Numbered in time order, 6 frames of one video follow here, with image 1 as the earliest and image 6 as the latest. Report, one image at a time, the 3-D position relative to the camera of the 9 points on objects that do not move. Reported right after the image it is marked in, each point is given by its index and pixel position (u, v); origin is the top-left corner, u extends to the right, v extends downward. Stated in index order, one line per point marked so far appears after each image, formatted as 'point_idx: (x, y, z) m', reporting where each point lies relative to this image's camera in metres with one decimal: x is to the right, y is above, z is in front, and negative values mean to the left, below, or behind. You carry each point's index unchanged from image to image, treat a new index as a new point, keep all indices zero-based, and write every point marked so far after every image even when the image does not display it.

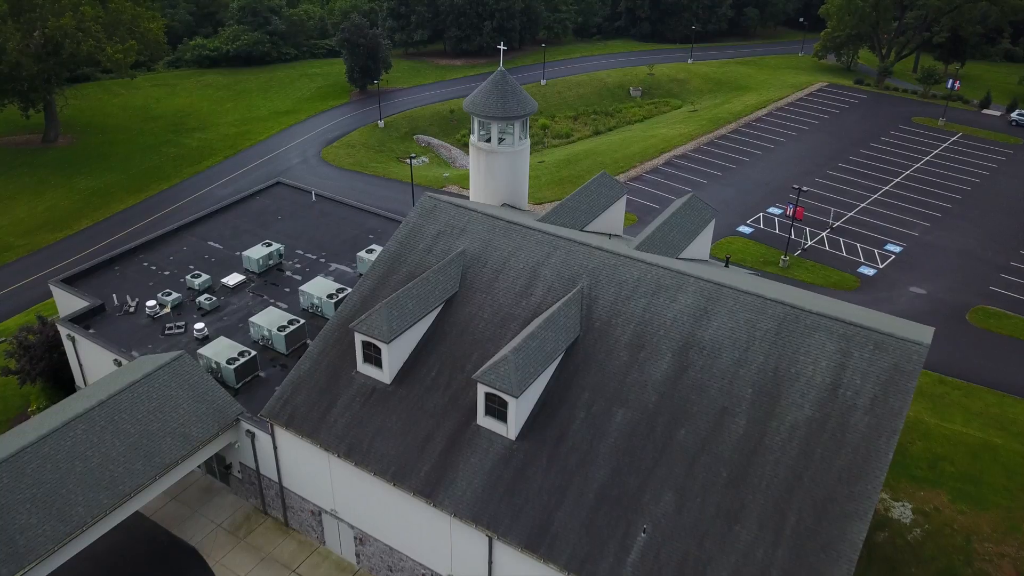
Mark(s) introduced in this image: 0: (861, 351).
0: (+9.4, -1.7, +19.8) m
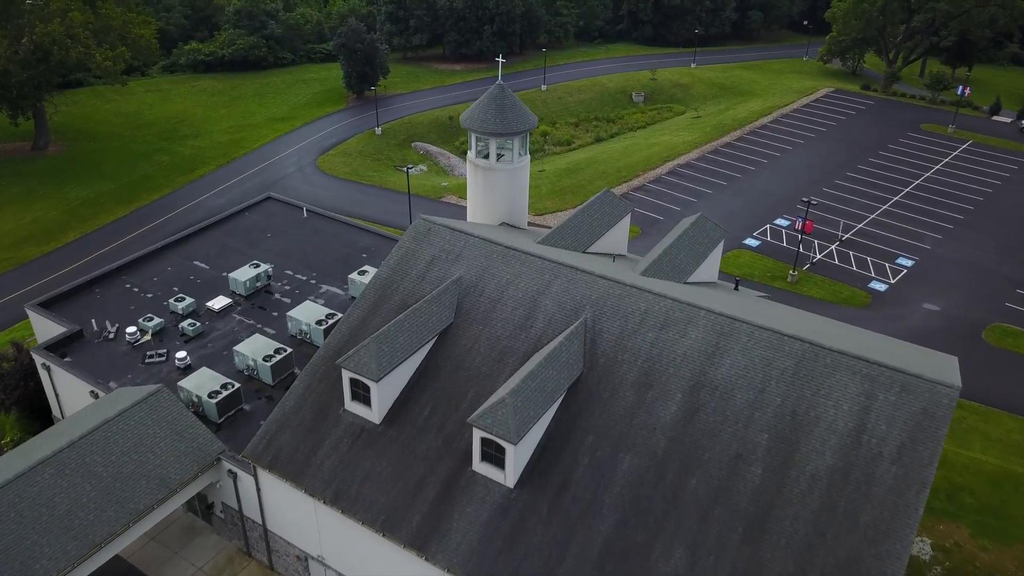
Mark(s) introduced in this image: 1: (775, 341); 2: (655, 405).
0: (+9.4, -2.6, +18.3) m
1: (+7.1, -1.4, +19.6) m
2: (+3.9, -3.2, +19.7) m
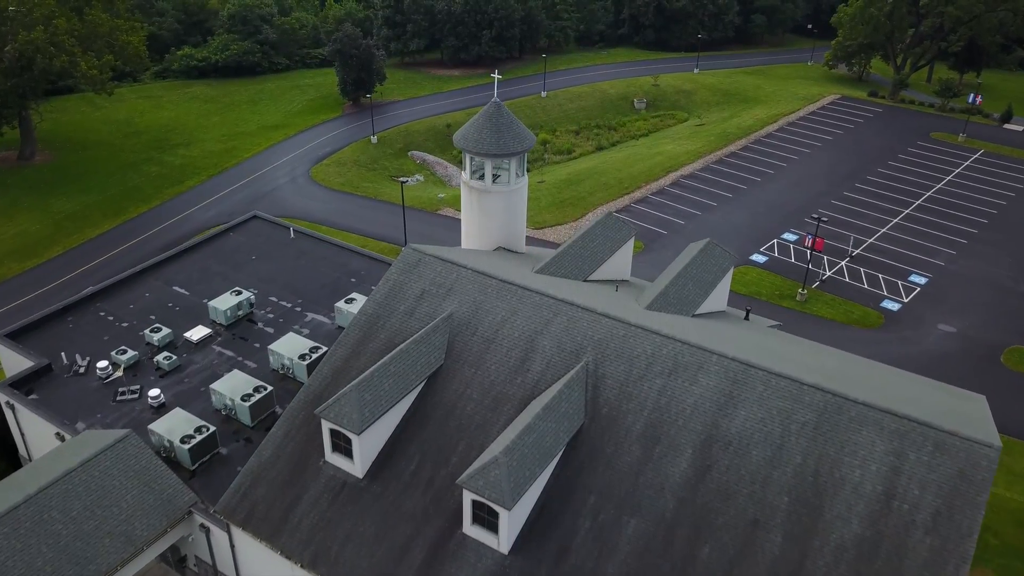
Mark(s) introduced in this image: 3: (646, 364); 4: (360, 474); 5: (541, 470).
0: (+9.2, -3.8, +16.6) m
1: (+6.9, -2.5, +17.9) m
2: (+3.7, -4.3, +18.0) m
3: (+3.5, -2.0, +19.2) m
4: (-4.0, -4.9, +19.4) m
5: (+0.7, -4.4, +17.8) m
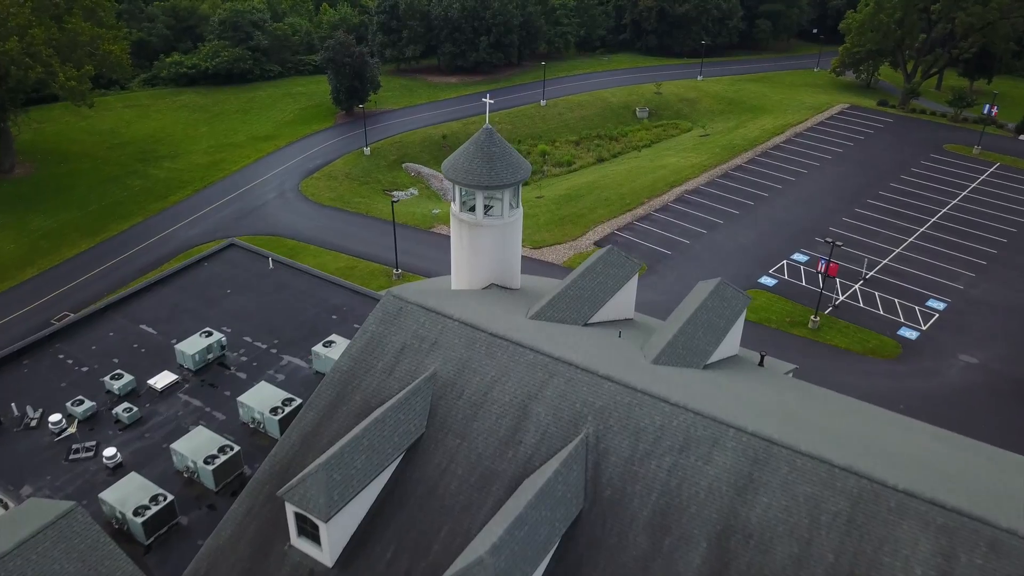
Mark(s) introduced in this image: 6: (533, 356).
0: (+9.0, -5.2, +14.3) m
1: (+6.7, -4.0, +15.6) m
2: (+3.5, -5.8, +15.8) m
3: (+3.3, -3.5, +16.9) m
4: (-4.3, -6.4, +17.1) m
5: (+0.5, -5.9, +15.6) m
6: (+0.5, -1.8, +18.6) m
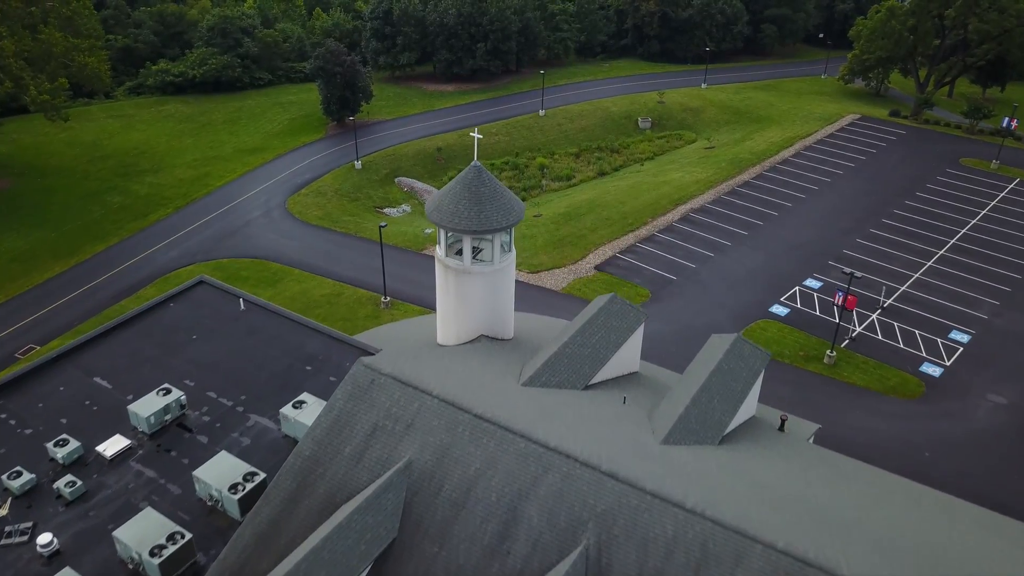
0: (+8.7, -7.0, +11.7) m
1: (+6.4, -5.8, +12.9) m
2: (+3.2, -7.5, +13.1) m
3: (+3.0, -5.2, +14.3) m
4: (-4.6, -8.1, +14.5) m
5: (+0.2, -7.7, +12.9) m
6: (+0.3, -3.5, +15.9) m
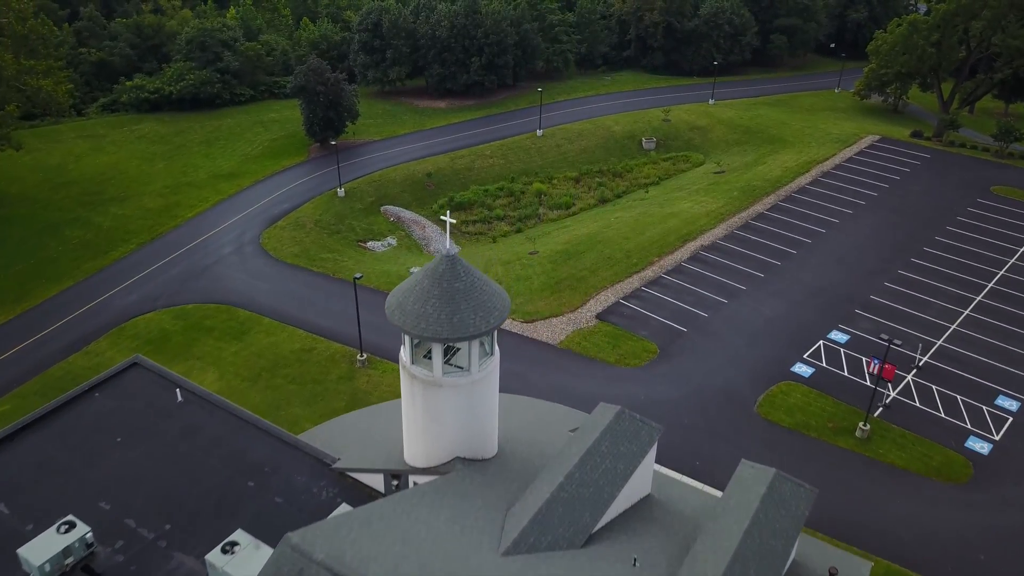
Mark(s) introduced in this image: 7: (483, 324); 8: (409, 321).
0: (+8.2, -9.9, +7.2) m
1: (+5.9, -8.7, +8.4) m
2: (+2.7, -10.5, +8.6) m
3: (+2.5, -8.2, +9.8) m
4: (-5.0, -11.1, +10.0) m
5: (-0.3, -10.6, +8.4) m
6: (-0.2, -6.5, +11.4) m
7: (-0.7, -0.9, +17.6) m
8: (-2.5, -0.8, +17.7) m
